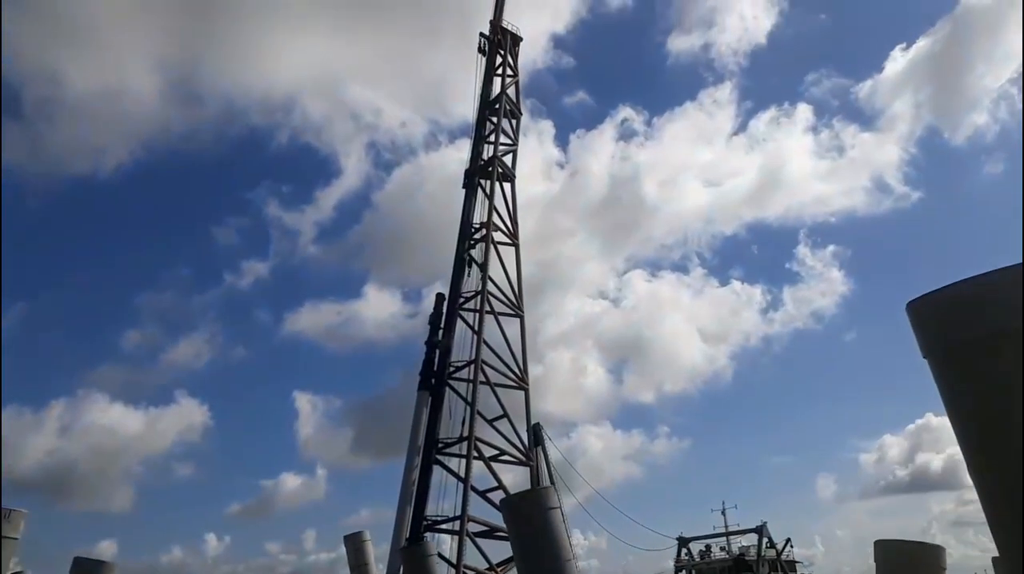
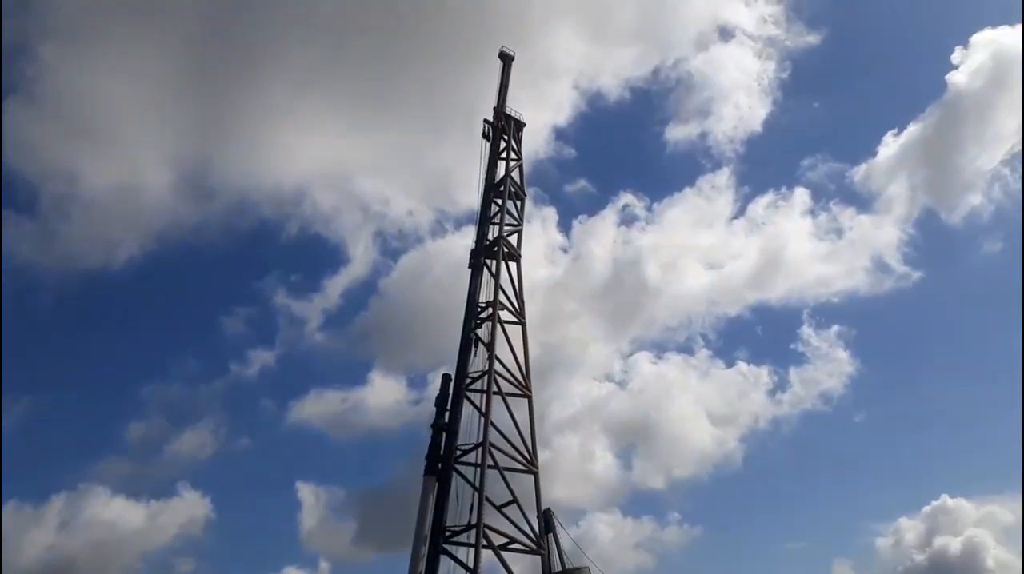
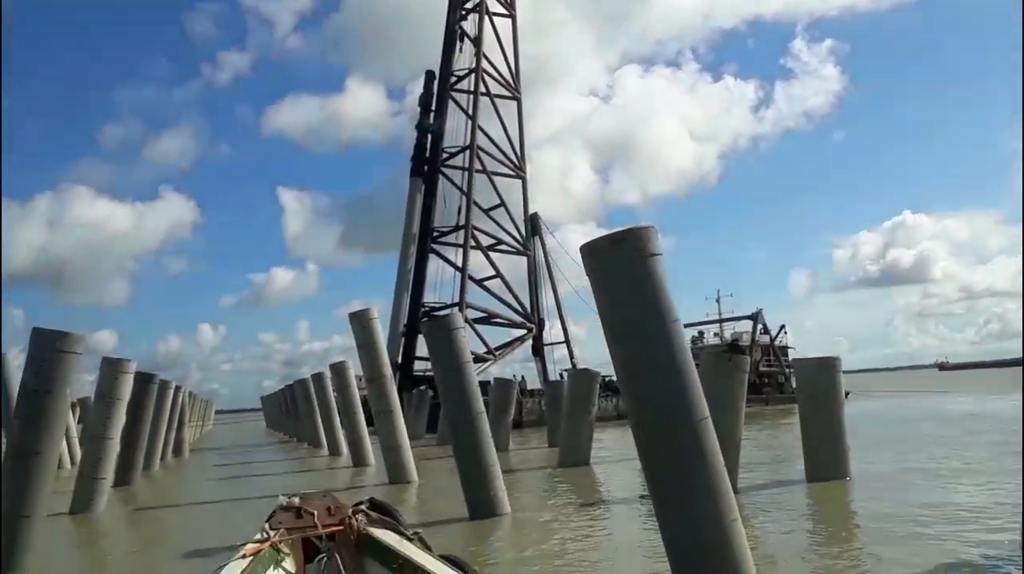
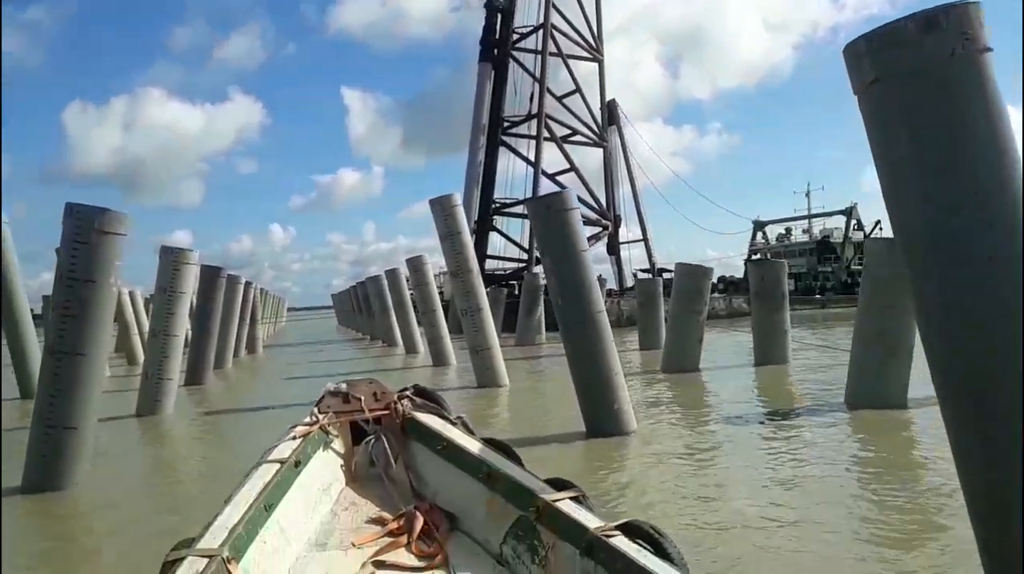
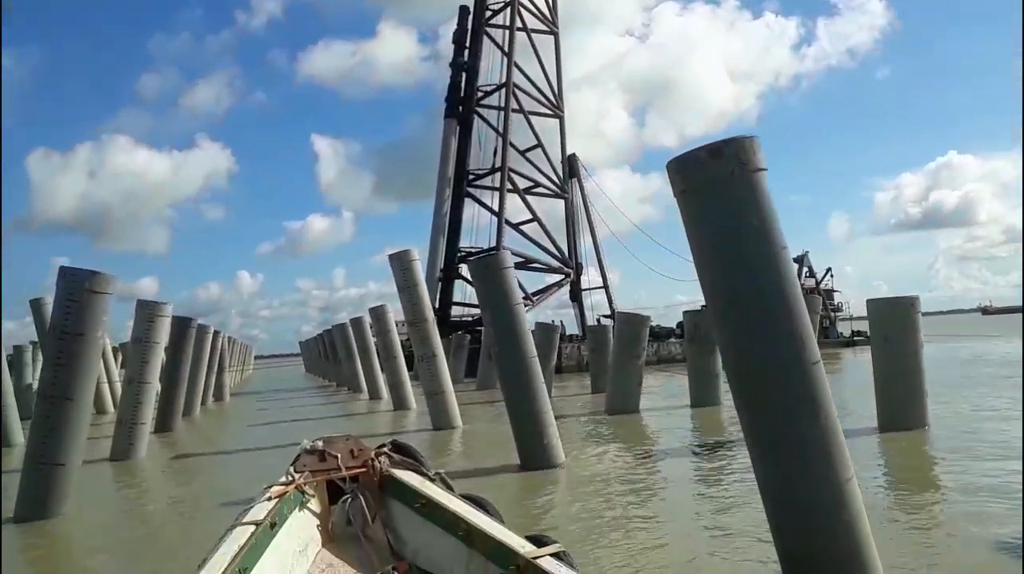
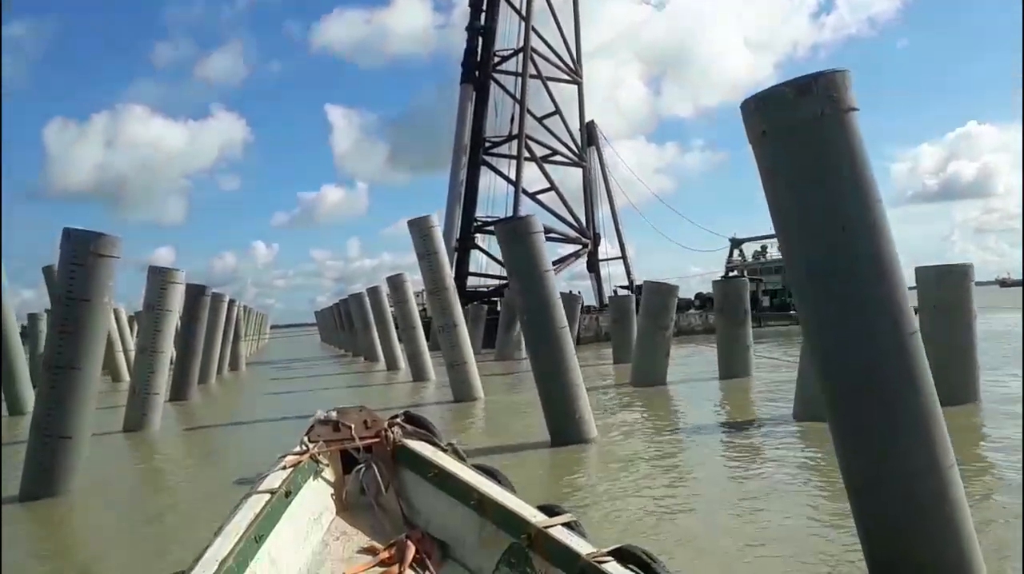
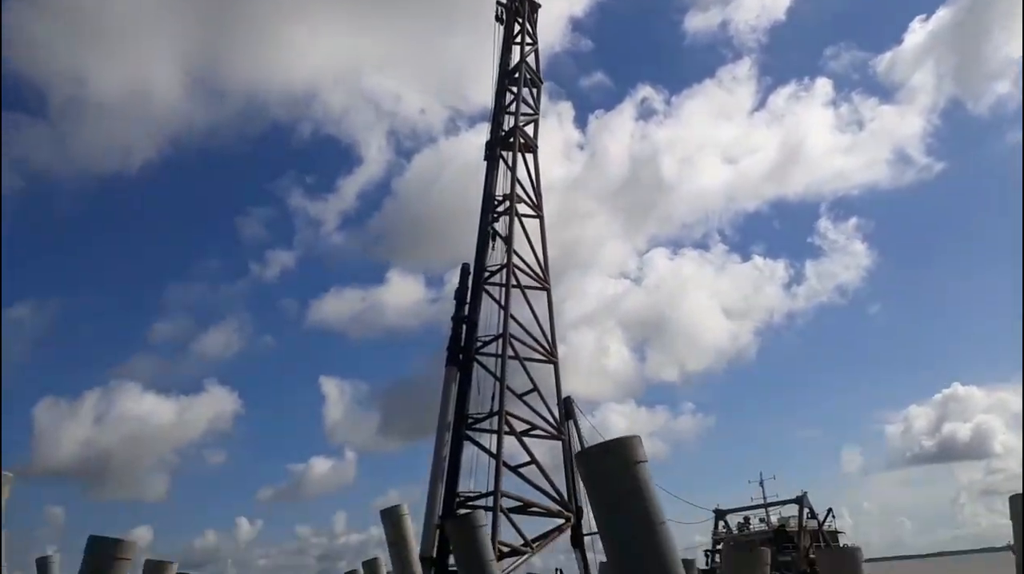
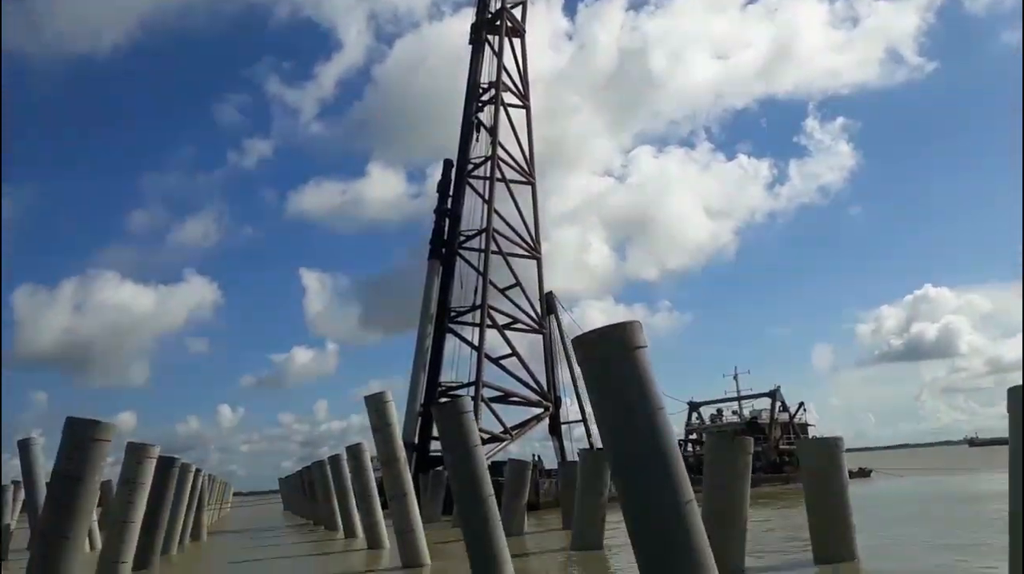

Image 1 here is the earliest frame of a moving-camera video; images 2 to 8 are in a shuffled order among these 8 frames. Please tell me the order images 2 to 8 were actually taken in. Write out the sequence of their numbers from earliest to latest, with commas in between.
2, 7, 8, 3, 5, 6, 4
